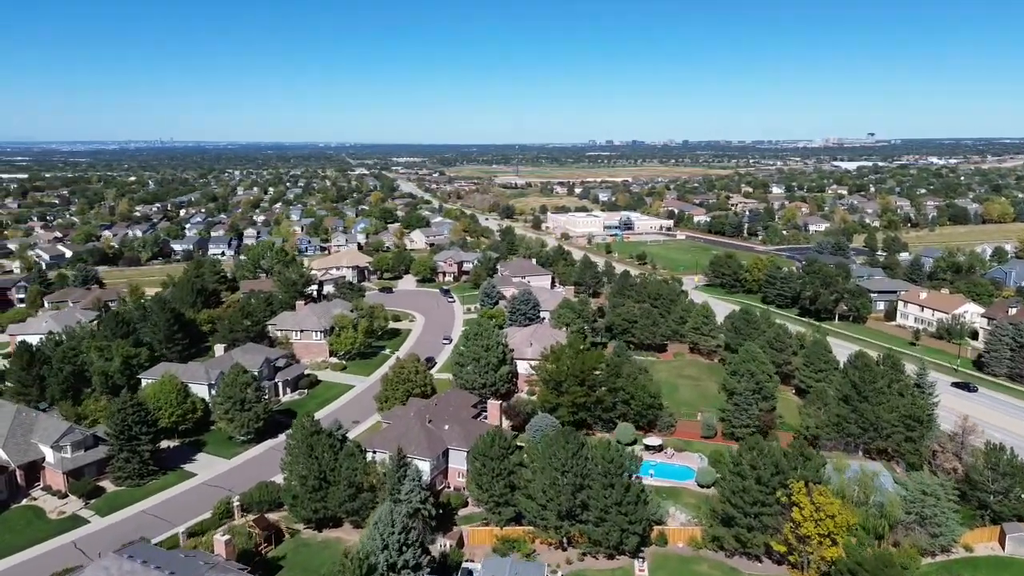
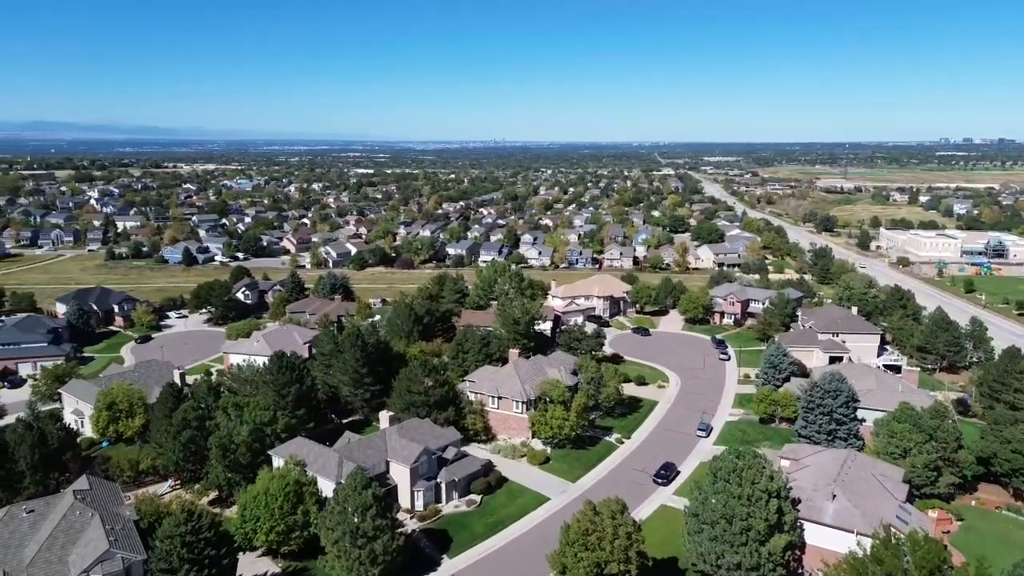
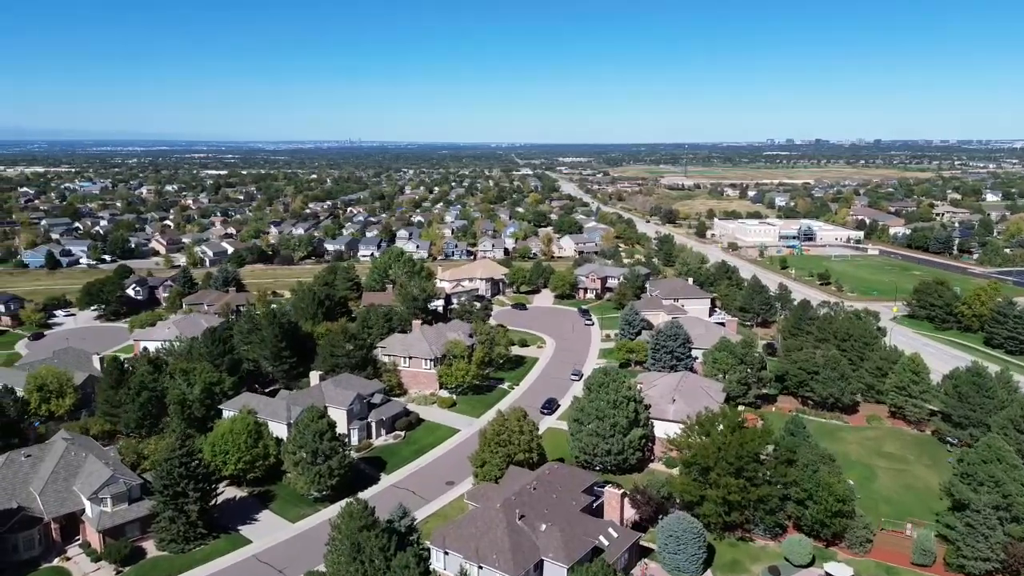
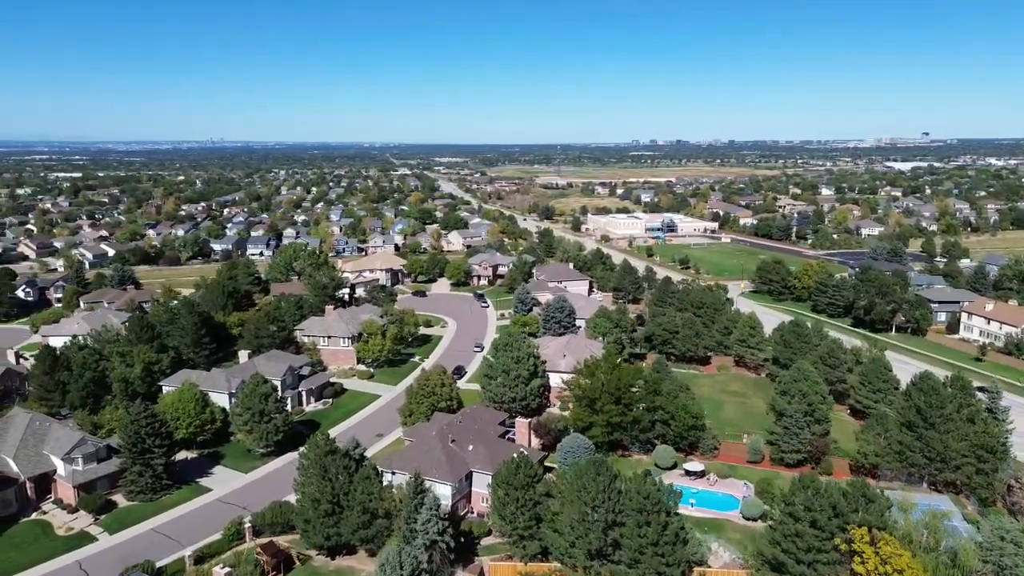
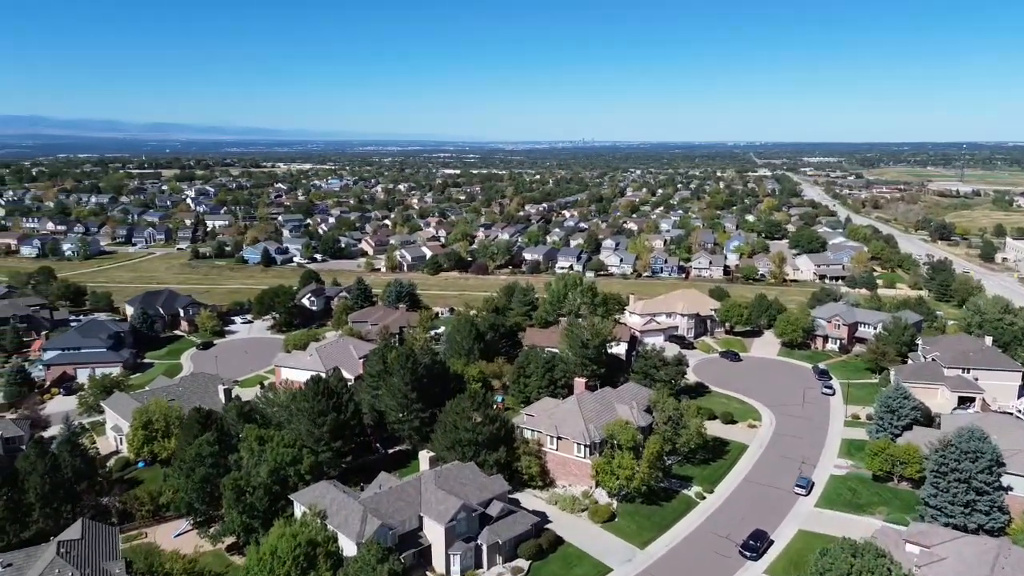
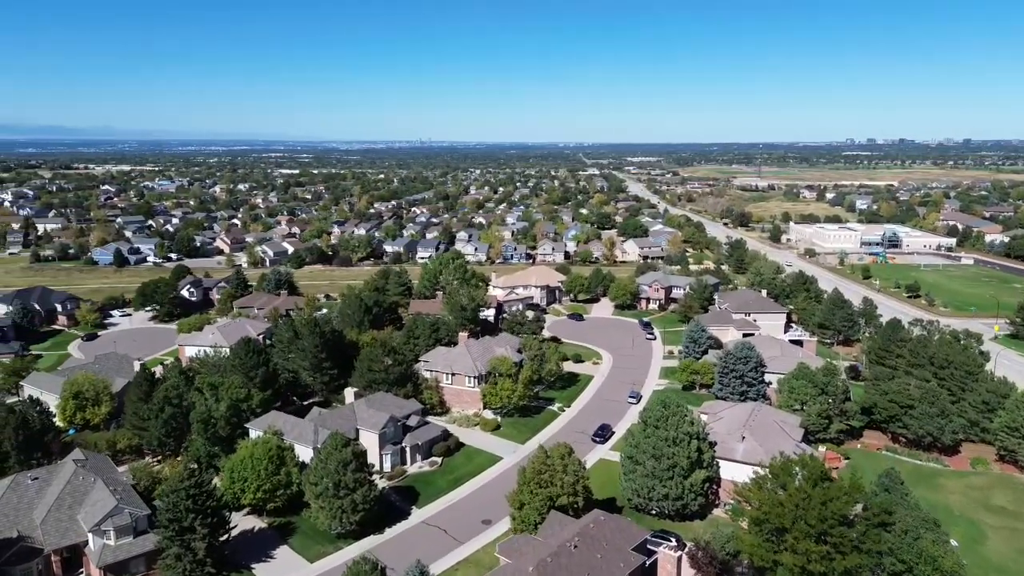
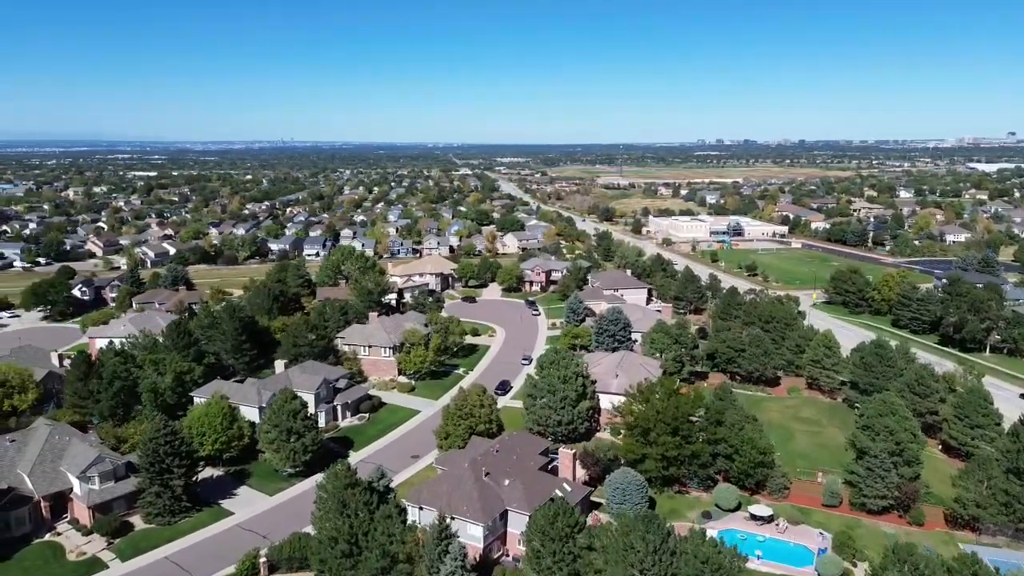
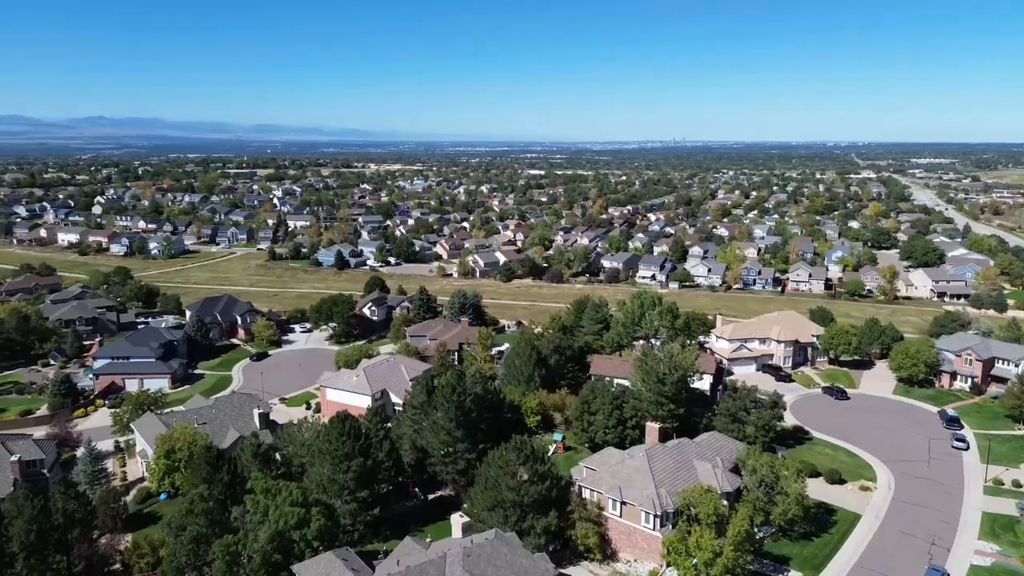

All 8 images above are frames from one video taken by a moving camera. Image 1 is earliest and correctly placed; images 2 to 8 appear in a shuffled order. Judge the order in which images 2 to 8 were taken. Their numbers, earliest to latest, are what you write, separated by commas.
4, 7, 3, 6, 2, 5, 8
